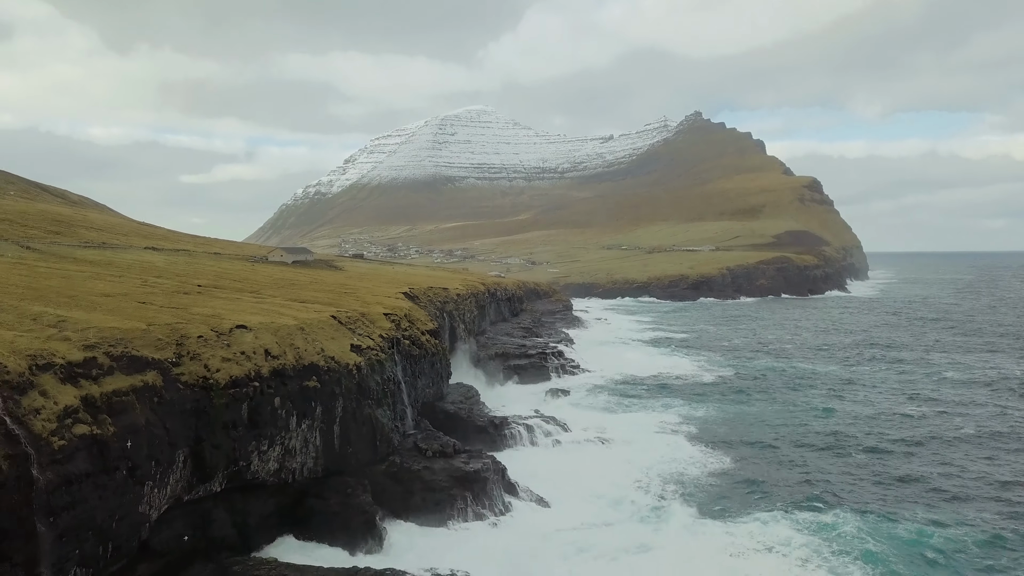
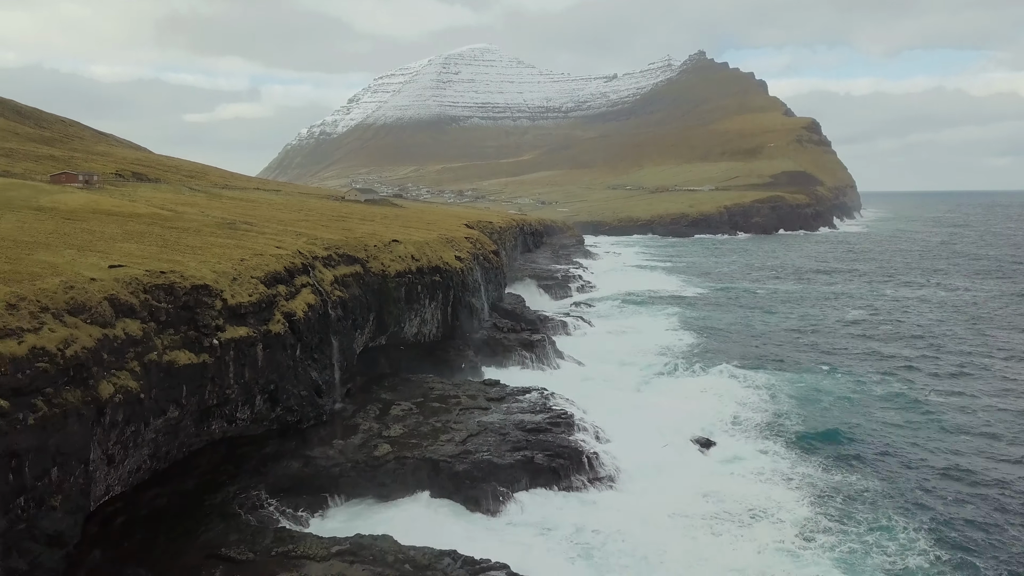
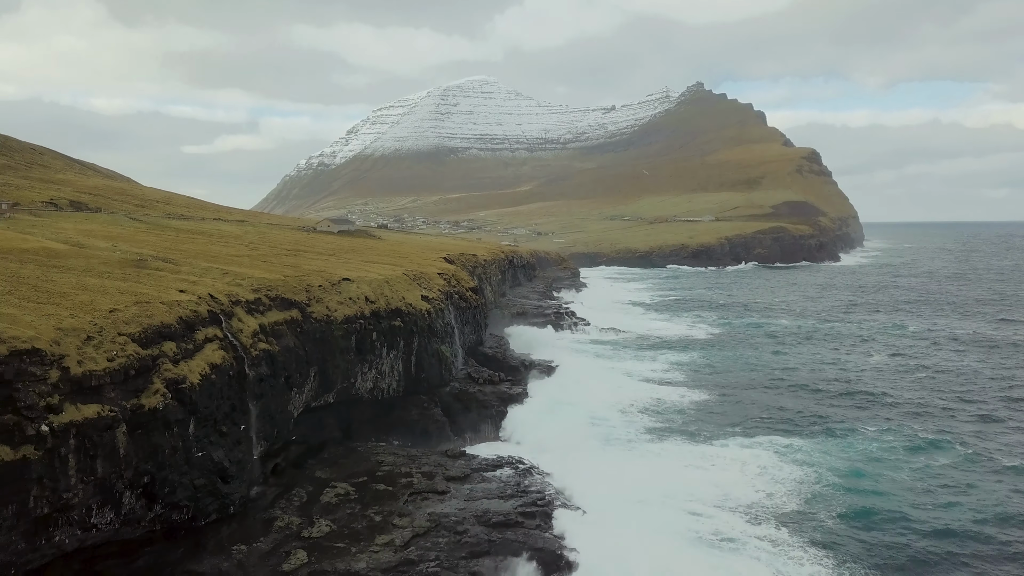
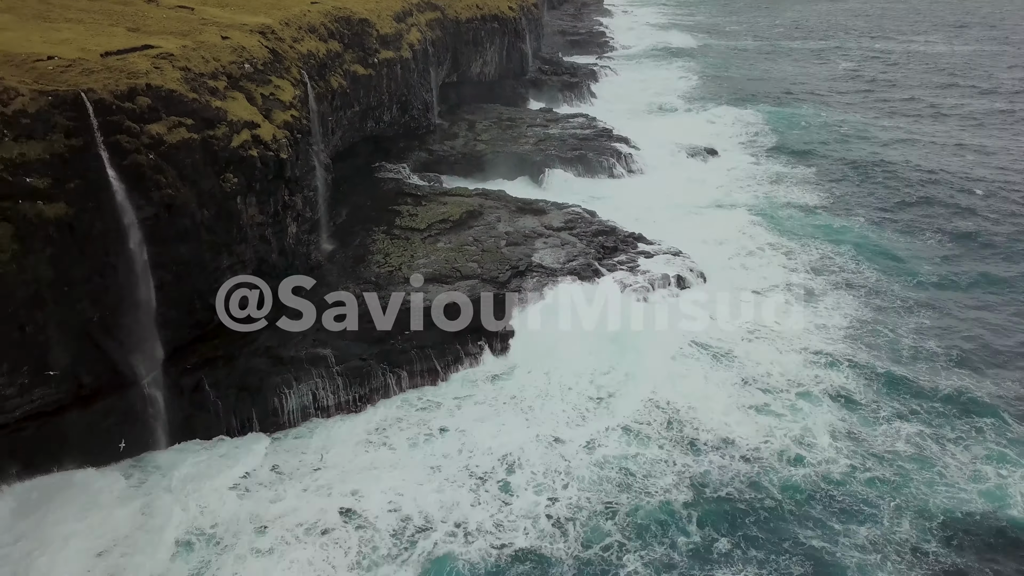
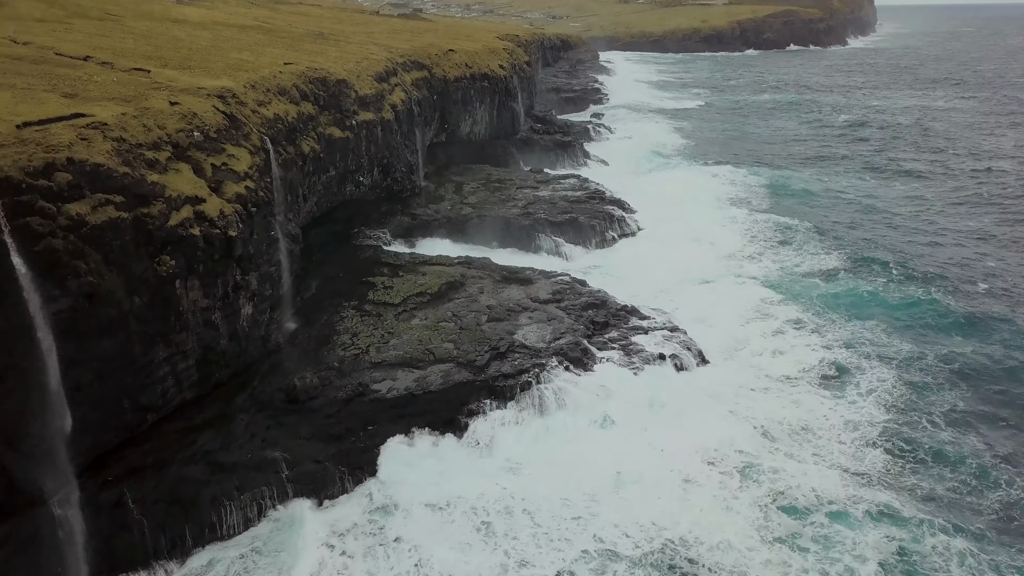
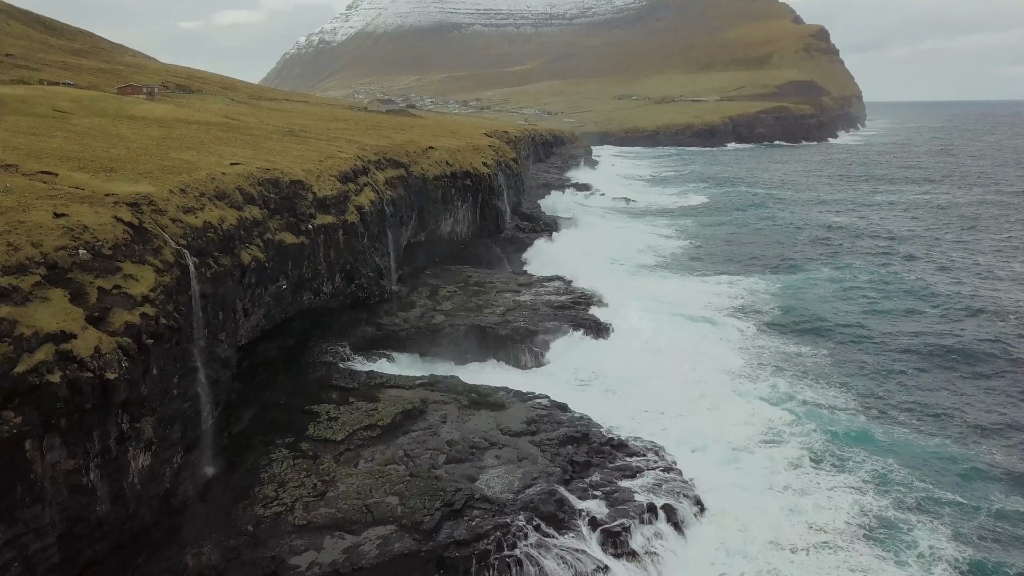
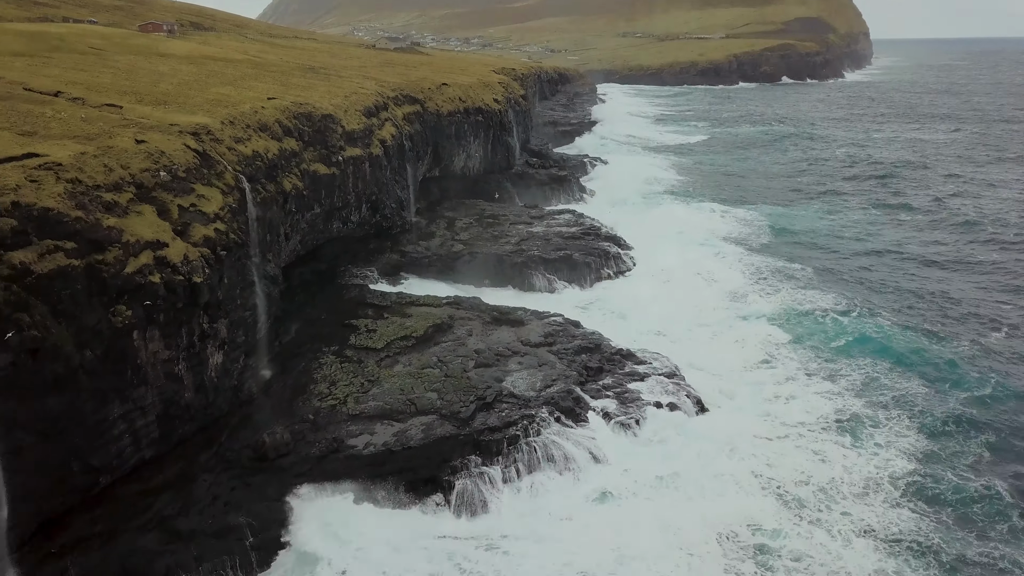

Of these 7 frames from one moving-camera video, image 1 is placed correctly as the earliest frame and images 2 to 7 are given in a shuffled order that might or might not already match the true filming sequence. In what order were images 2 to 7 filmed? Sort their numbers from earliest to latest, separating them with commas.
3, 2, 6, 7, 5, 4
